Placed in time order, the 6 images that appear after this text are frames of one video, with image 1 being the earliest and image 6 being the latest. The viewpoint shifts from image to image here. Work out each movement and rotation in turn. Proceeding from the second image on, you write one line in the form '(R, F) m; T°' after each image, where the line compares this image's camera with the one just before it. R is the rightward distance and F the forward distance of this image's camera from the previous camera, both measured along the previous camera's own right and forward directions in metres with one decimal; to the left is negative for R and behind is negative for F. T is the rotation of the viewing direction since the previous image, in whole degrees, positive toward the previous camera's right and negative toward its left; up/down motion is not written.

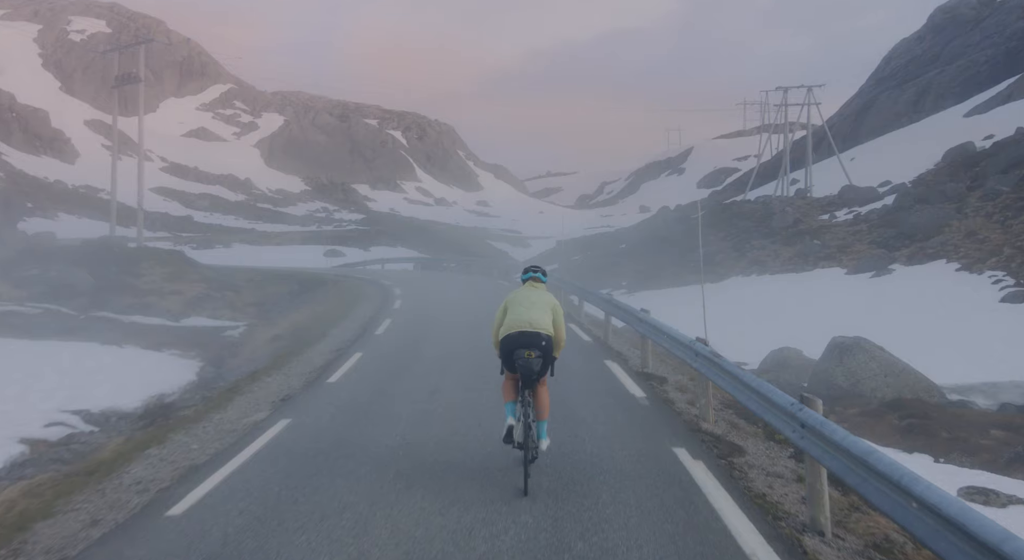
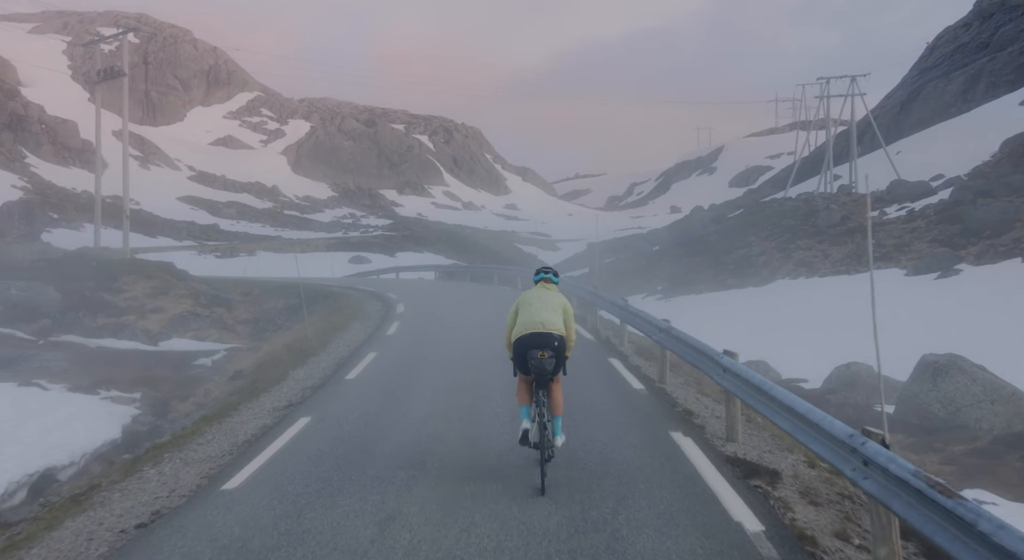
(+0.1, +2.7) m; -2°
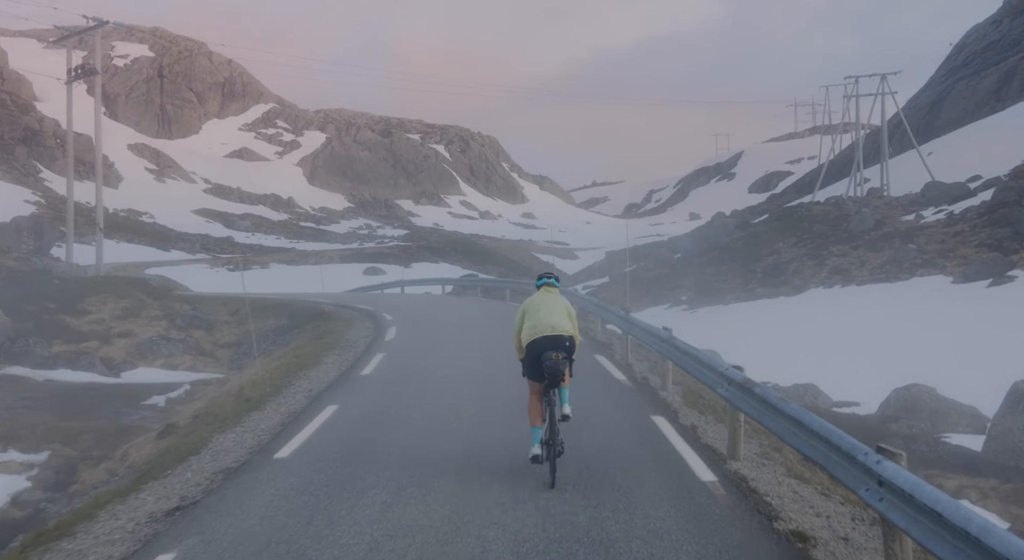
(+0.1, +2.2) m; -1°
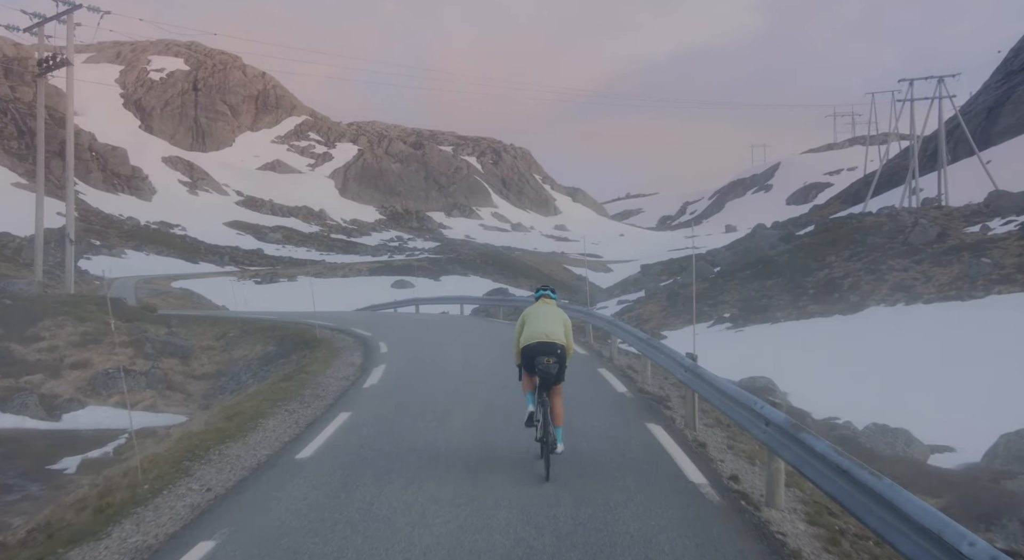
(+0.1, +2.8) m; -2°
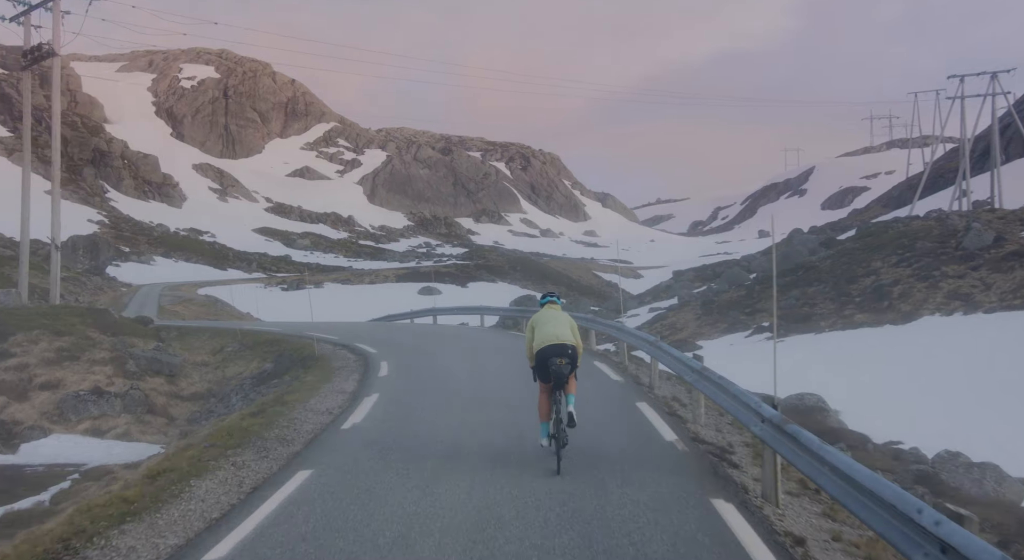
(+0.1, +1.7) m; -2°
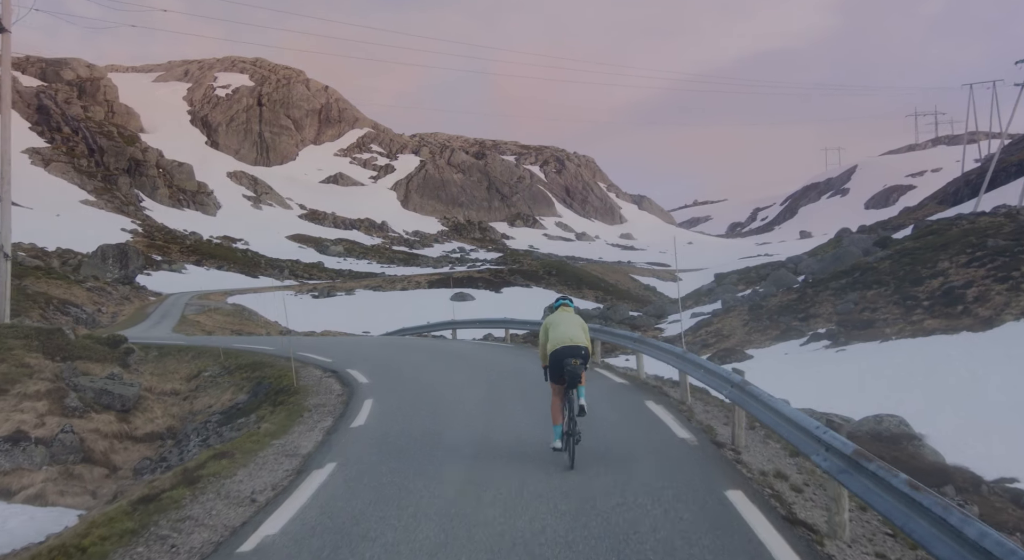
(+0.1, +2.7) m; -3°
